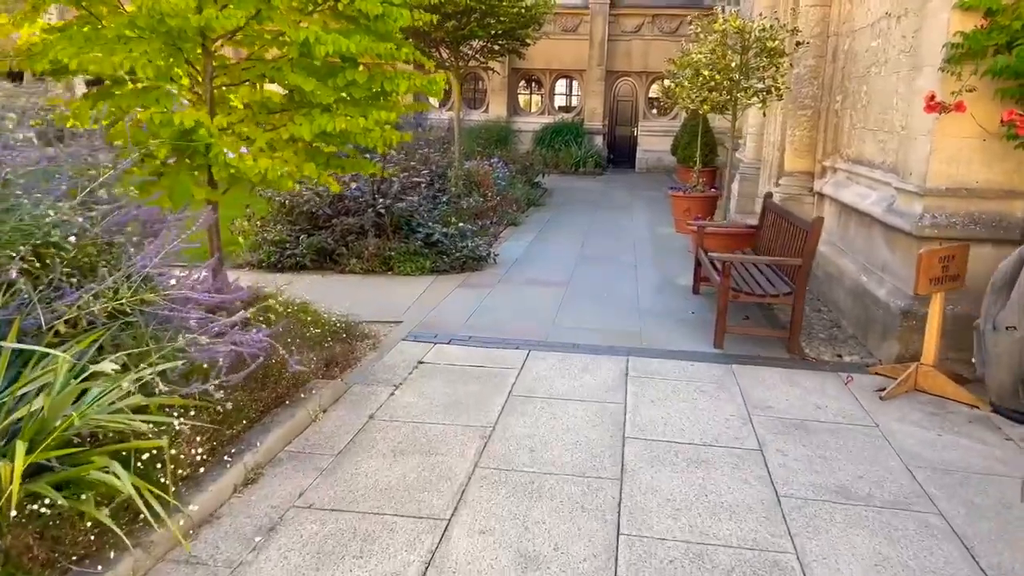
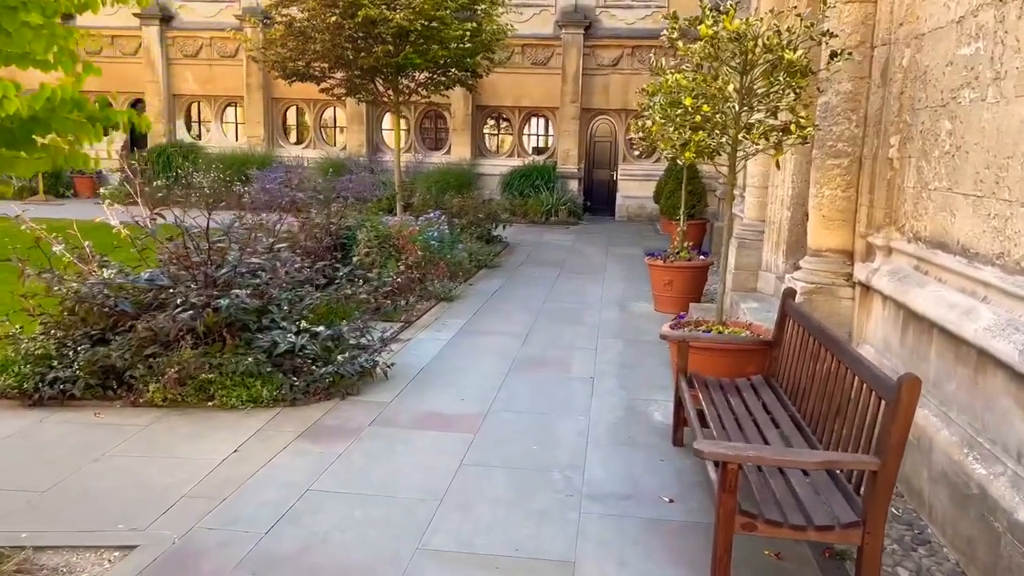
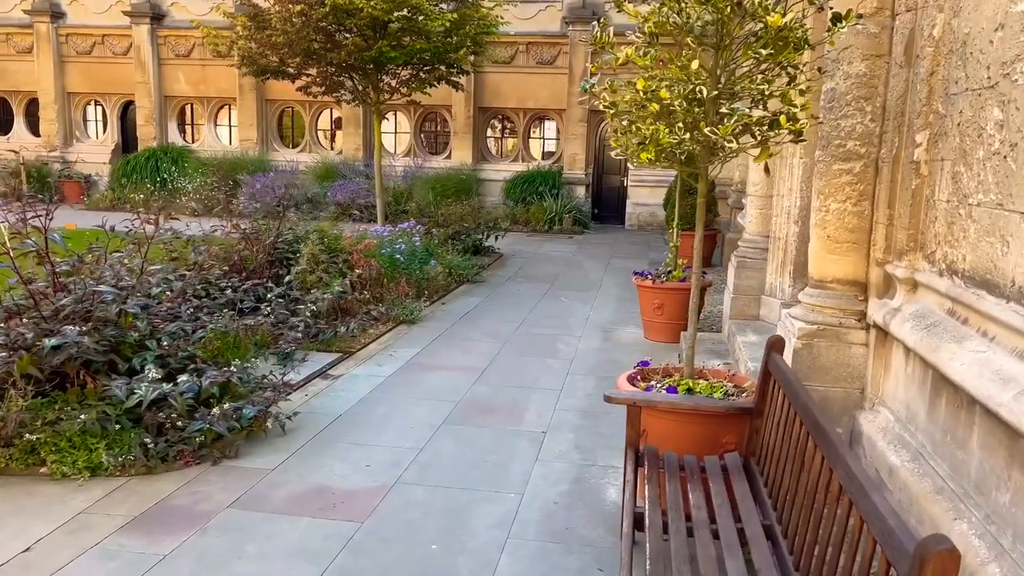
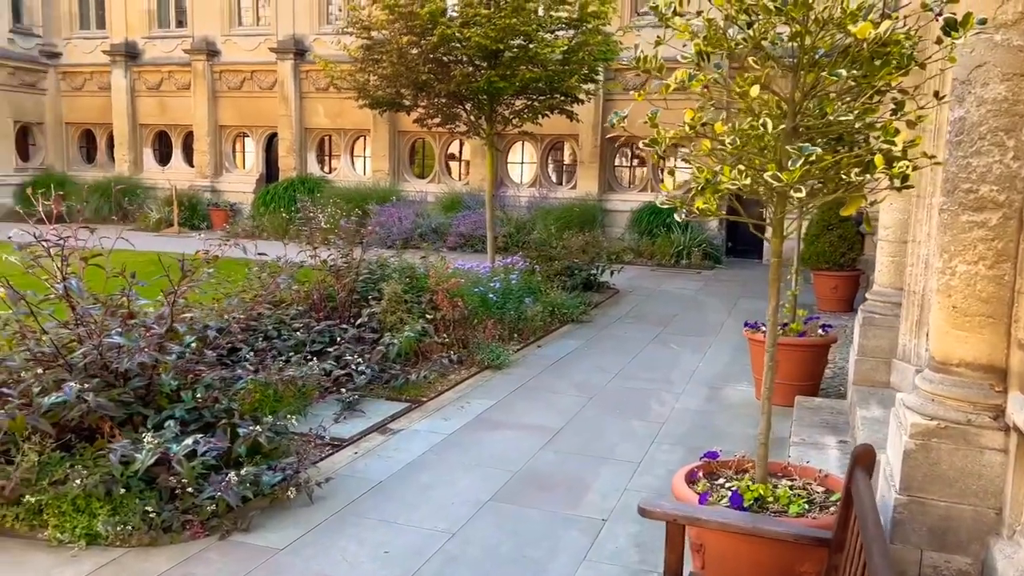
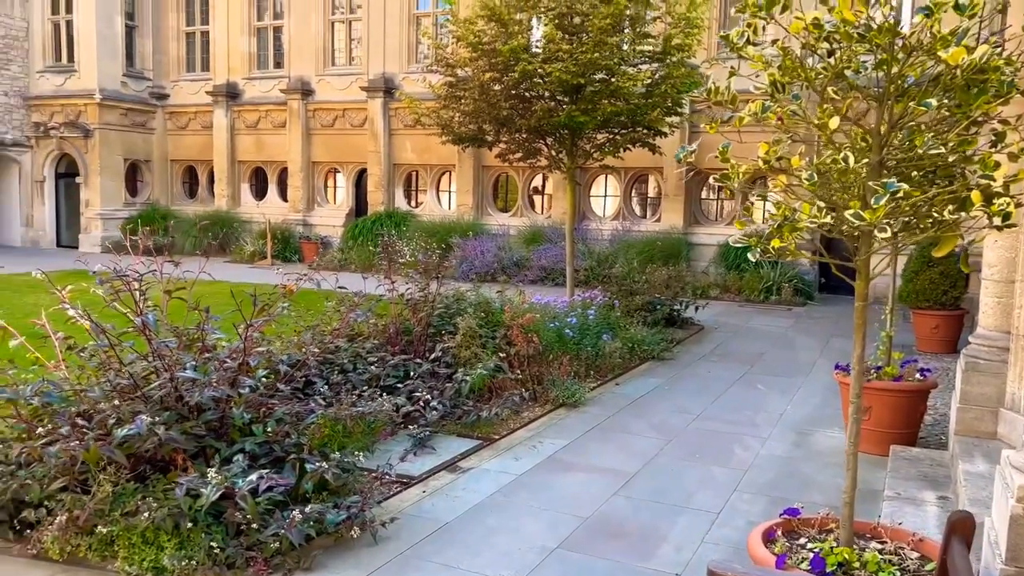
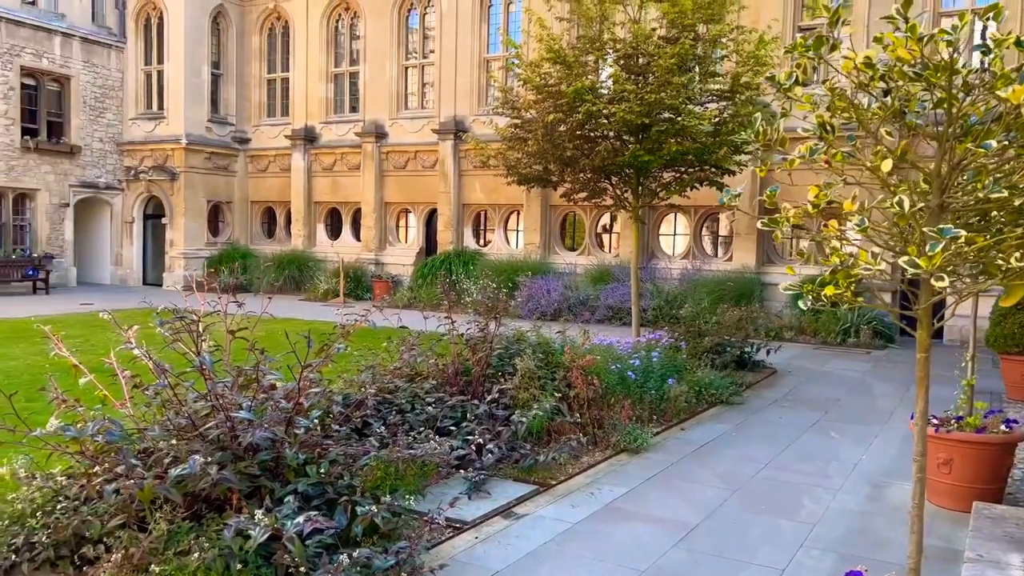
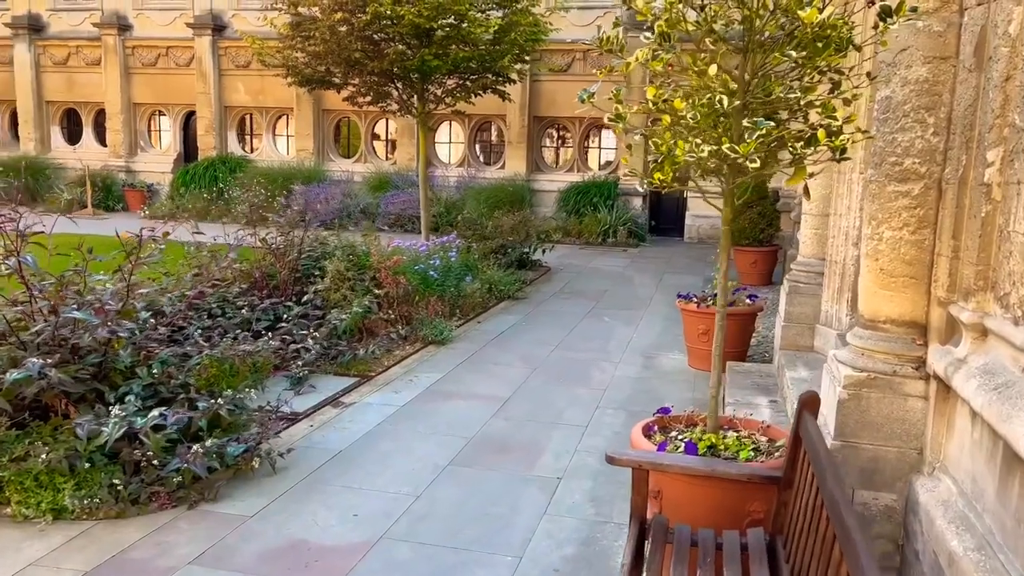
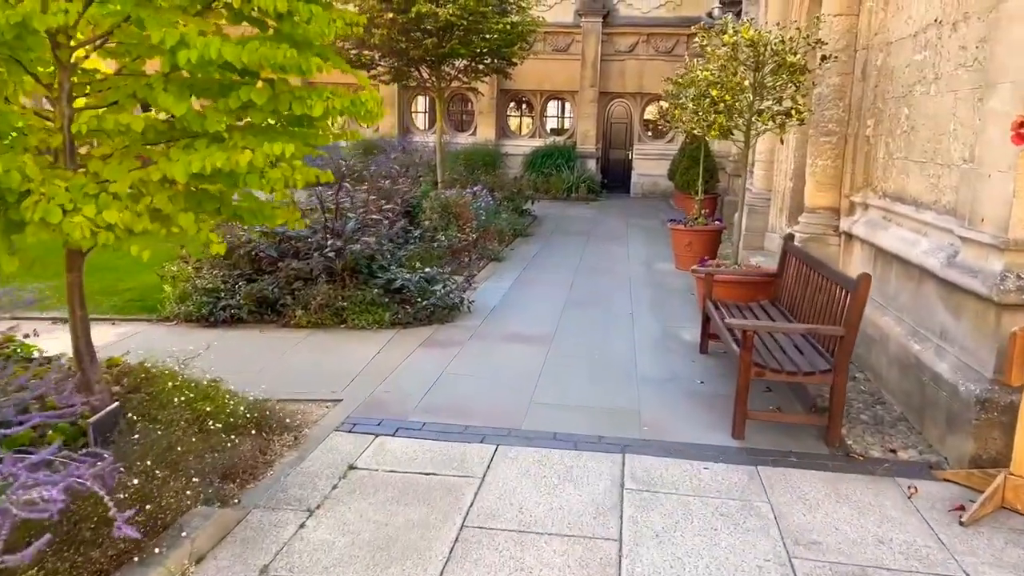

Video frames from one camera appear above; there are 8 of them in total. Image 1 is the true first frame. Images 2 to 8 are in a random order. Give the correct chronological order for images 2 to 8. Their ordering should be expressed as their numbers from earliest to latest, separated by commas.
8, 2, 3, 7, 4, 5, 6
